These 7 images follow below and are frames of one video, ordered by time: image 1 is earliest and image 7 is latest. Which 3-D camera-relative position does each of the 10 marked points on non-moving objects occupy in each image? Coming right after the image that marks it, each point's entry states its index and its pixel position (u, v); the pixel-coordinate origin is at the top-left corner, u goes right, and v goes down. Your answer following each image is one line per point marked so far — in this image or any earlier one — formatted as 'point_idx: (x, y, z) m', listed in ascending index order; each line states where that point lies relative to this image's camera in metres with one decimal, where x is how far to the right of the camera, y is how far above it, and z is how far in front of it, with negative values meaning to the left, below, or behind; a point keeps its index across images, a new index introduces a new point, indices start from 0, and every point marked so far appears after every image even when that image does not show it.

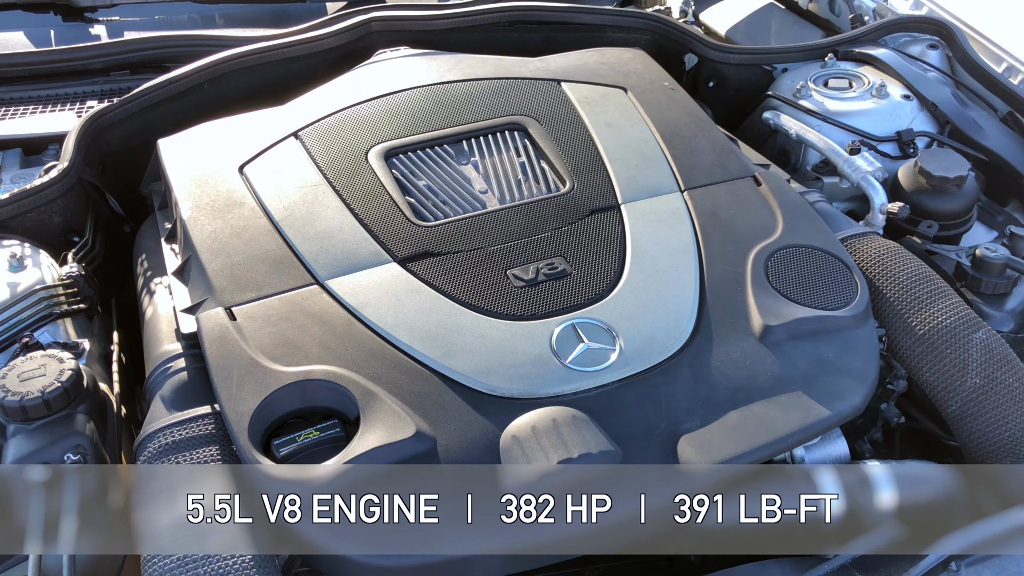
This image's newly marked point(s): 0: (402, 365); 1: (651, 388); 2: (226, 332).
0: (-0.1, -0.1, +1.1) m
1: (+0.2, -0.1, +1.1) m
2: (-0.3, -0.1, +1.1) m
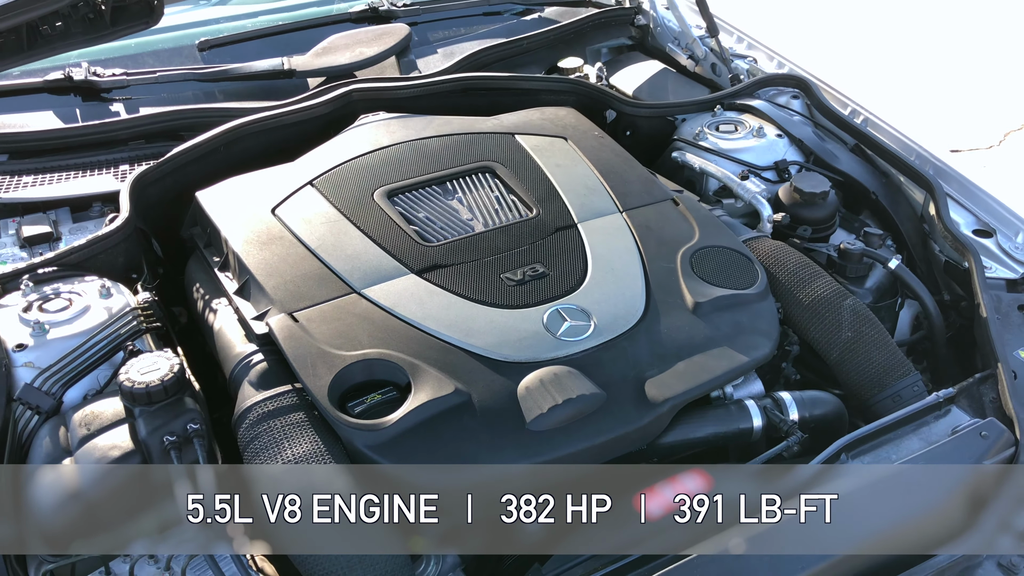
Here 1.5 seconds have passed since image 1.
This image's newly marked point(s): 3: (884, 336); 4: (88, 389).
0: (-0.1, -0.1, +1.4) m
1: (+0.2, -0.1, +1.4) m
2: (-0.3, -0.1, +1.4) m
3: (+0.6, -0.1, +1.6) m
4: (-0.6, -0.1, +1.4) m
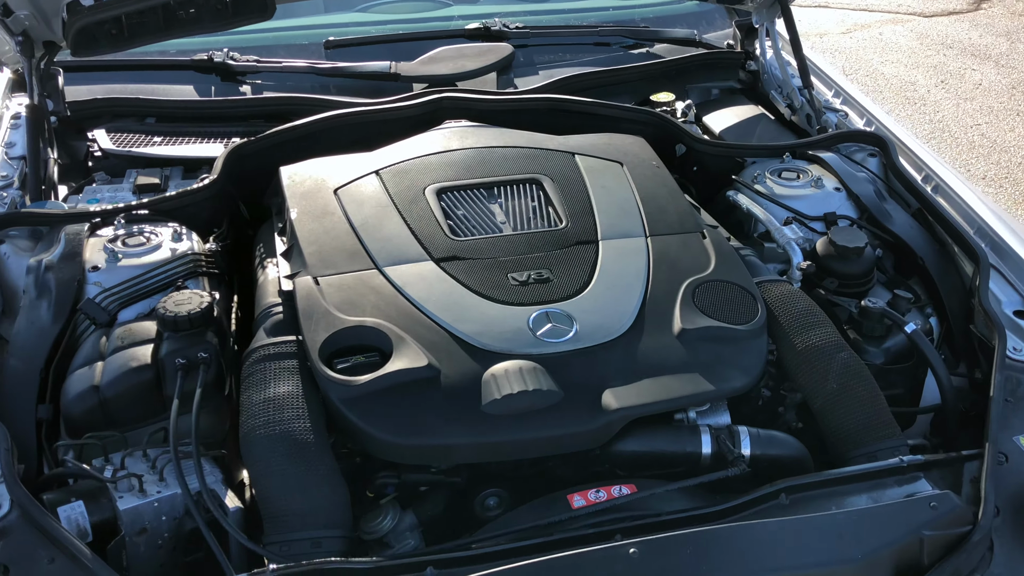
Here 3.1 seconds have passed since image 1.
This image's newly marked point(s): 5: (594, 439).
0: (-0.1, -0.1, +1.6) m
1: (+0.1, -0.1, +1.5) m
2: (-0.3, 0.0, +1.6) m
3: (+0.6, -0.2, +1.6) m
4: (-0.6, 0.0, +1.6) m
5: (+0.1, -0.2, +1.5) m
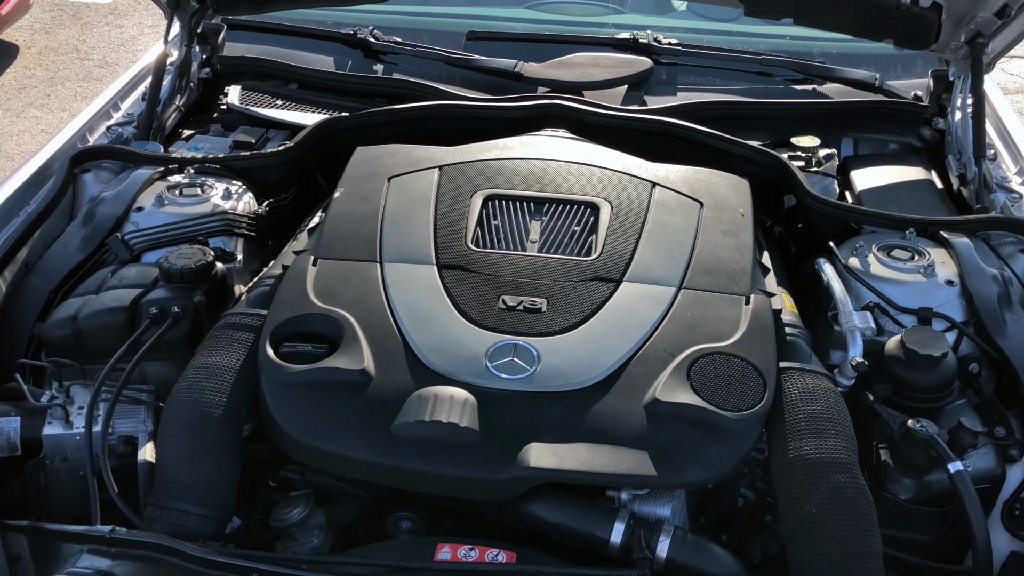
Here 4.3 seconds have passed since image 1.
0: (-0.2, -0.1, +1.5) m
1: (0.0, -0.2, +1.4) m
2: (-0.3, 0.0, +1.6) m
3: (+0.5, -0.3, +1.3) m
4: (-0.6, +0.1, +1.7) m
5: (0.0, -0.3, +1.3) m
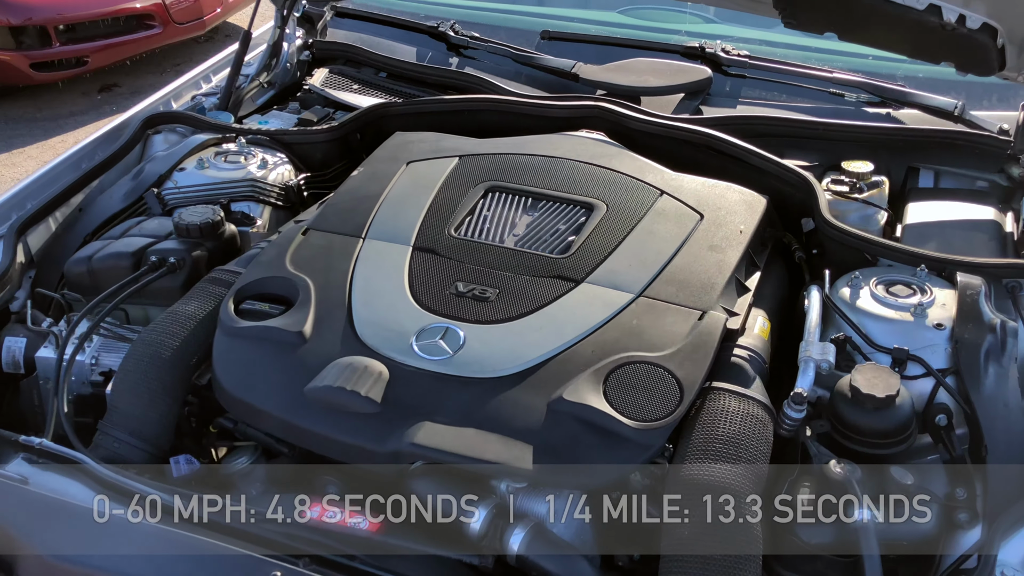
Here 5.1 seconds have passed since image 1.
0: (-0.3, 0.0, +1.6) m
1: (-0.1, -0.1, +1.4) m
2: (-0.4, +0.1, +1.7) m
3: (+0.3, -0.4, +1.2) m
4: (-0.6, +0.1, +1.9) m
5: (-0.2, -0.2, +1.4) m
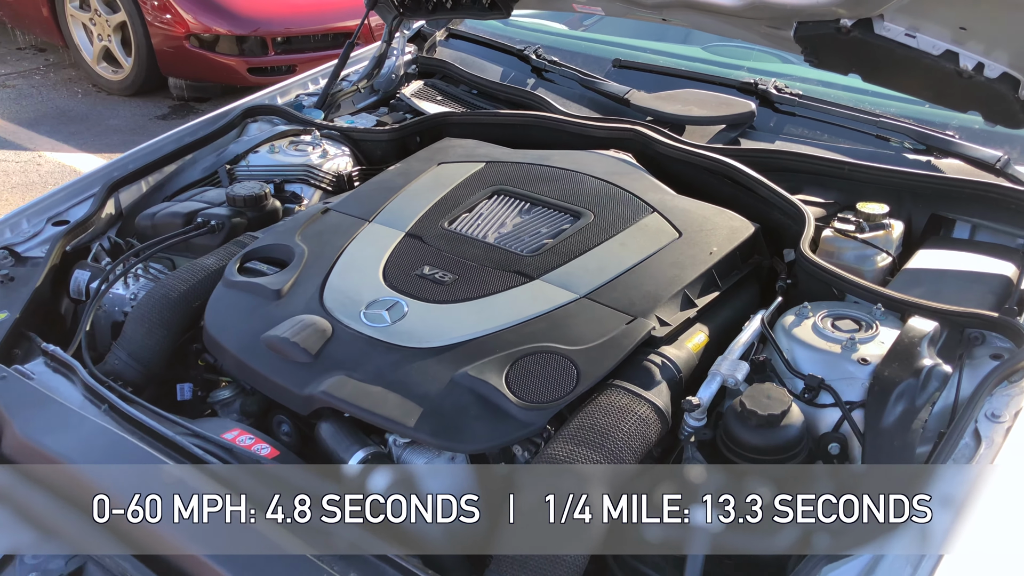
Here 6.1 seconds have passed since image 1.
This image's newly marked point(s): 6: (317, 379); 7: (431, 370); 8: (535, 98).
0: (-0.3, 0.0, +1.8) m
1: (-0.2, -0.1, +1.6) m
2: (-0.4, +0.1, +1.9) m
3: (+0.1, -0.3, +1.3) m
4: (-0.6, +0.2, +2.2) m
5: (-0.3, -0.2, +1.5) m
6: (-0.3, -0.1, +1.5) m
7: (-0.1, -0.1, +1.5) m
8: (+0.1, +0.5, +2.4) m
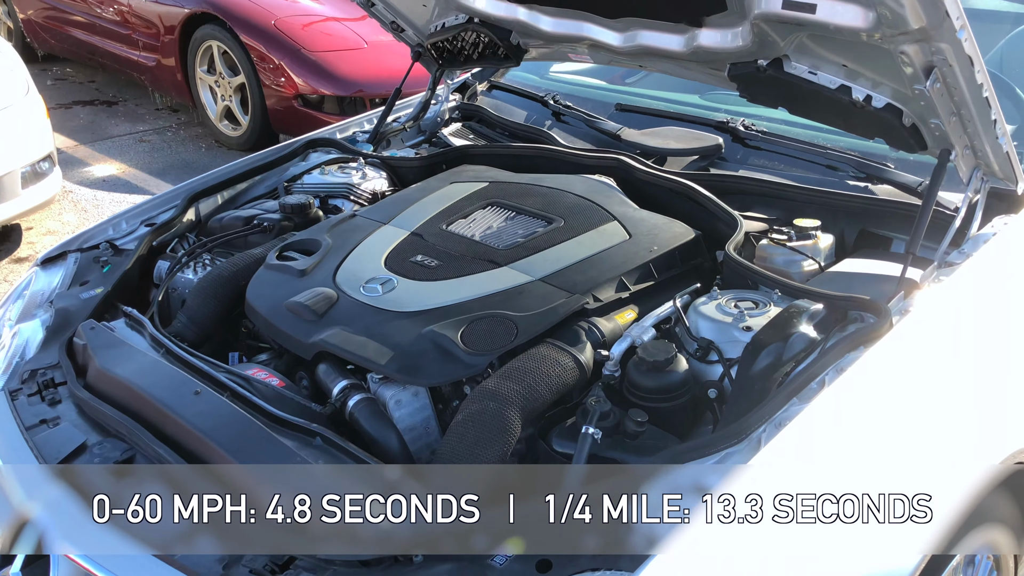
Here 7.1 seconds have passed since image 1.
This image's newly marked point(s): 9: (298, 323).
0: (-0.4, +0.1, +2.2) m
1: (-0.3, -0.1, +2.0) m
2: (-0.4, +0.2, +2.4) m
3: (0.0, -0.3, +1.7) m
4: (-0.6, +0.2, +2.7) m
5: (-0.4, -0.1, +2.0) m
6: (-0.4, -0.1, +2.0) m
7: (-0.2, -0.1, +1.9) m
8: (+0.1, +0.4, +2.8) m
9: (-0.4, -0.1, +2.0) m
